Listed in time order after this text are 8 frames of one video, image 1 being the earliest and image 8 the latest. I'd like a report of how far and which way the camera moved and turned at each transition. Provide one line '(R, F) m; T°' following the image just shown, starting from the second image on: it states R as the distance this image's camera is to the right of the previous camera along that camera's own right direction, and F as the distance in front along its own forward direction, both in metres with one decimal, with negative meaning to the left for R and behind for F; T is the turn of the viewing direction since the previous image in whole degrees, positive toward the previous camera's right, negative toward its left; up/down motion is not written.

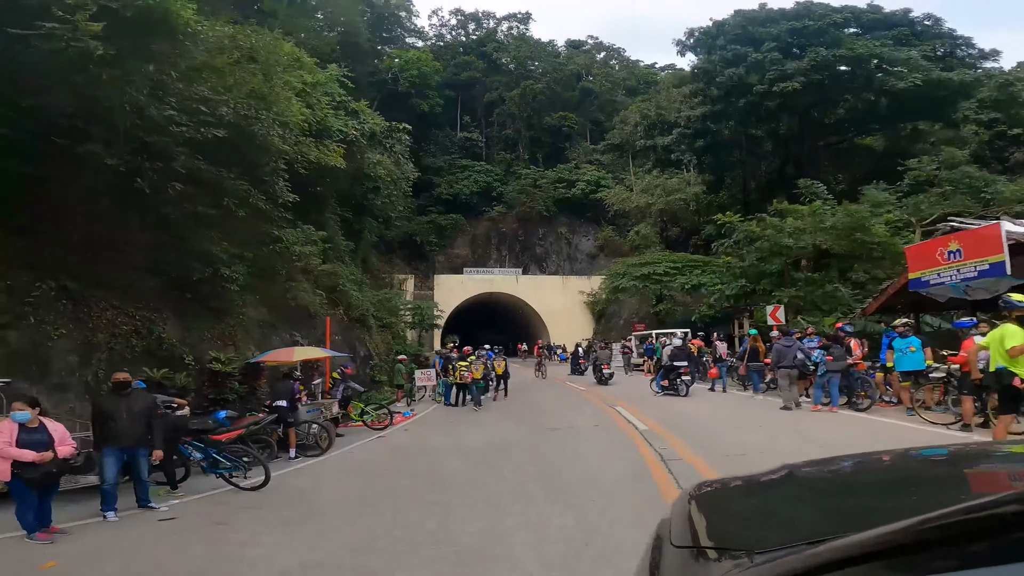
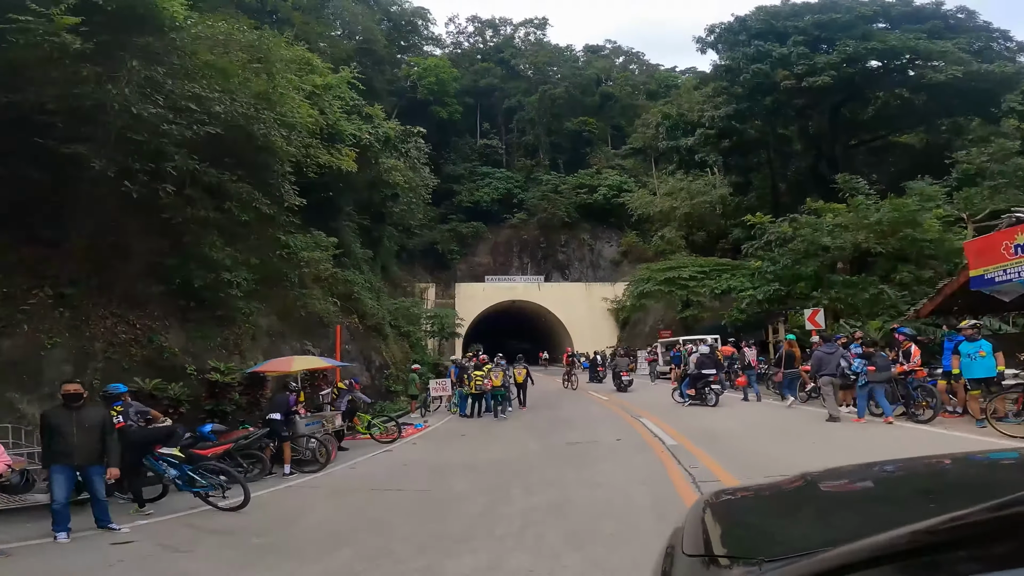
(+0.1, +0.9) m; -2°
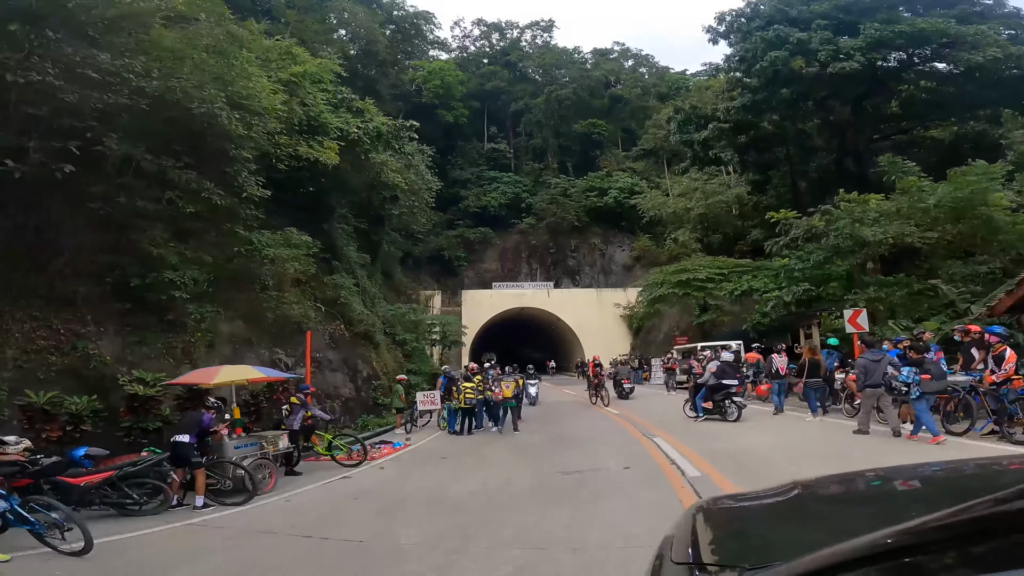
(+0.4, +1.9) m; -1°
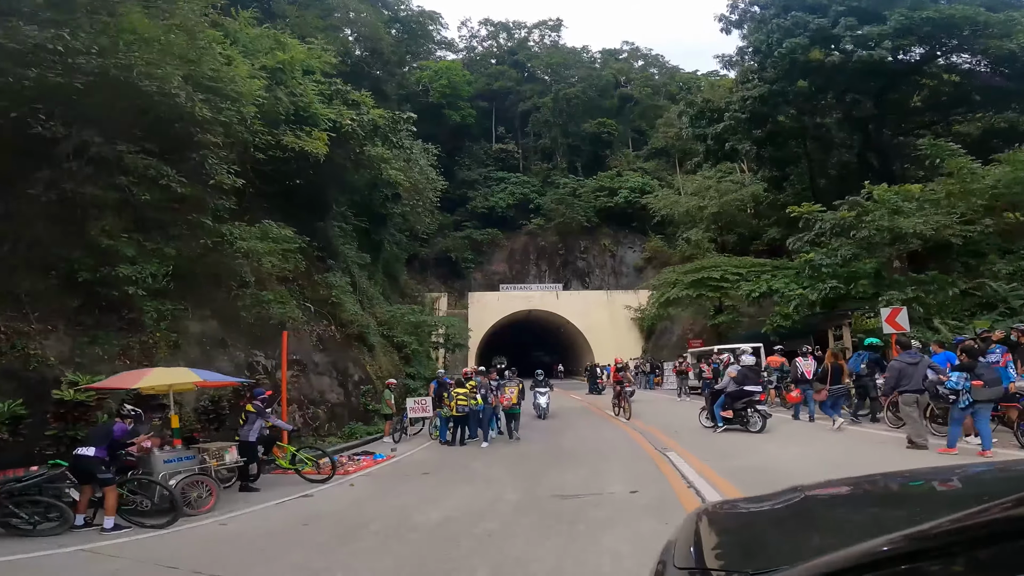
(+0.3, +1.3) m; -1°
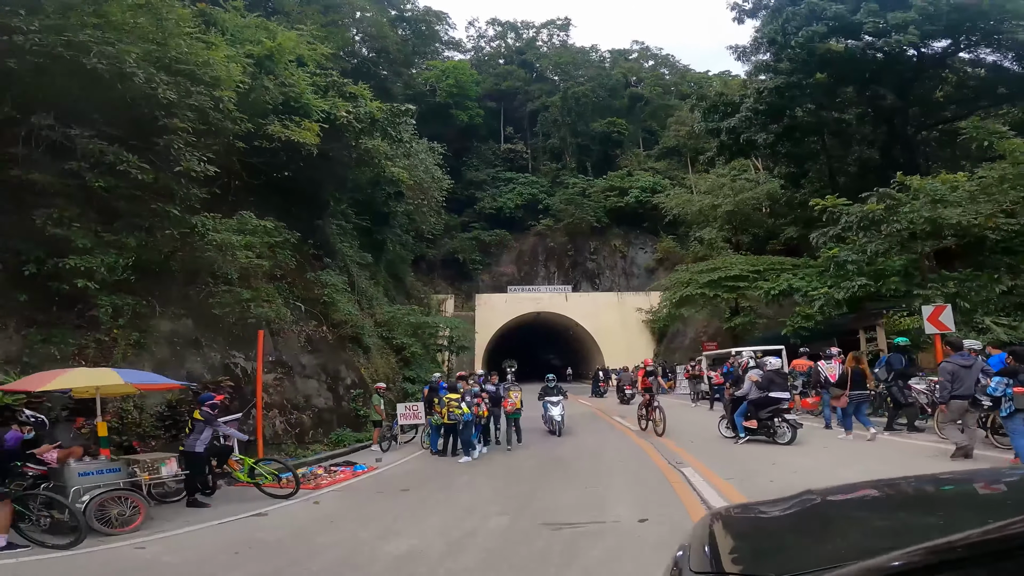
(+0.2, +1.1) m; -1°
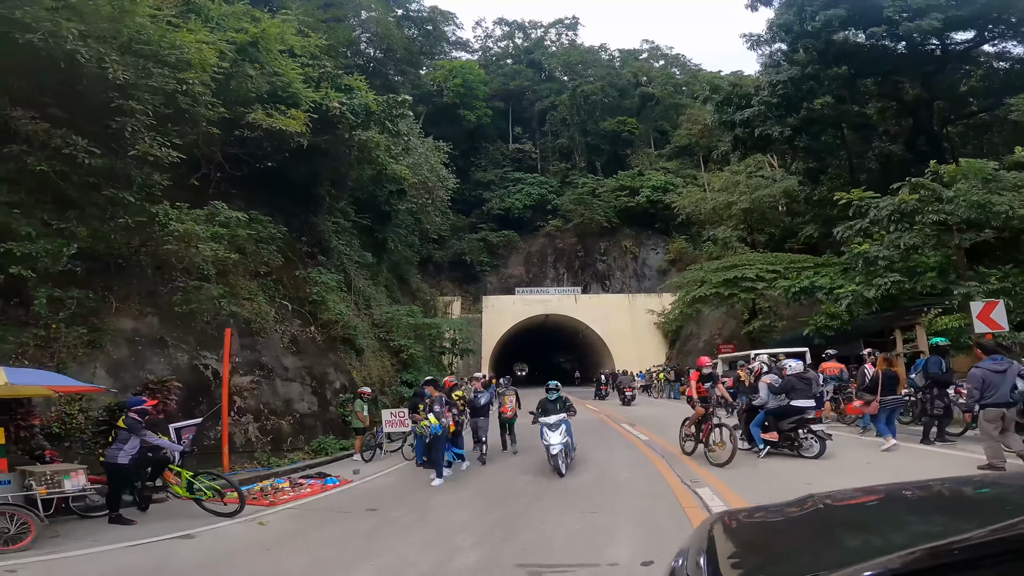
(+0.3, +1.1) m; -1°
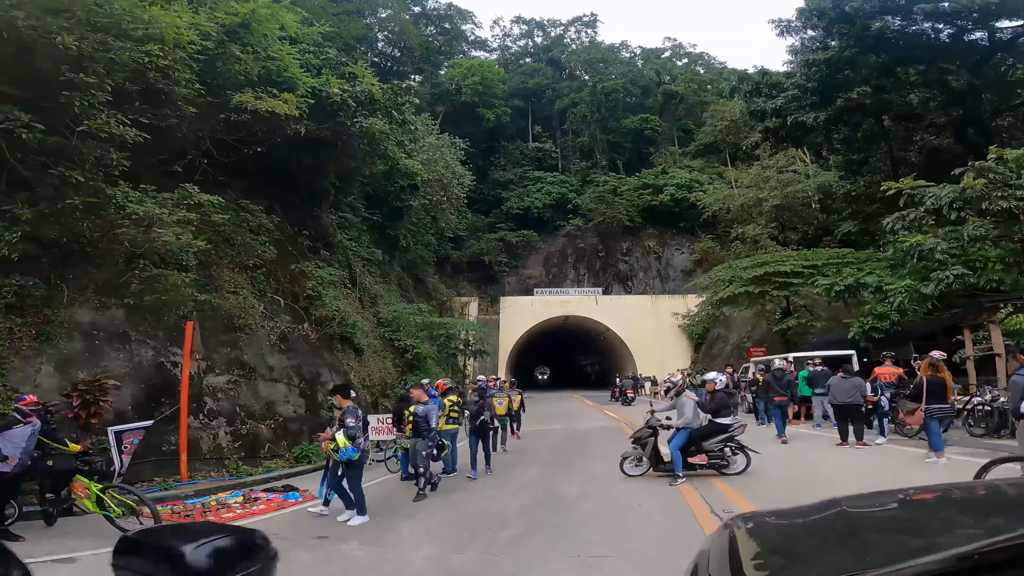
(+0.3, +1.3) m; -2°
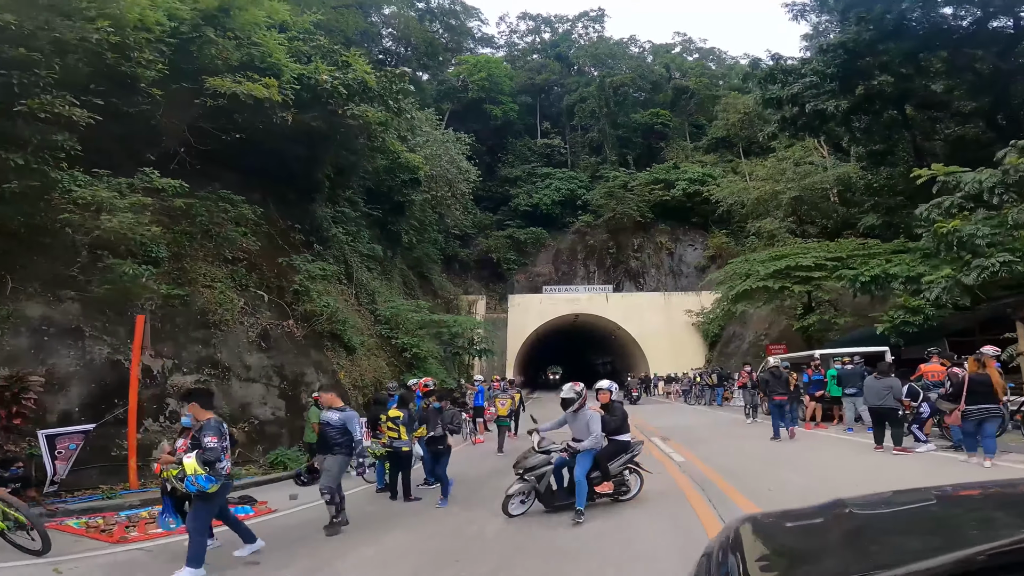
(+0.3, +1.0) m; -1°
